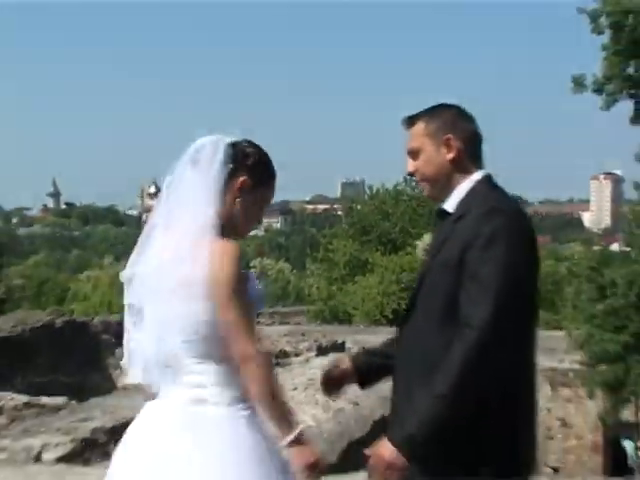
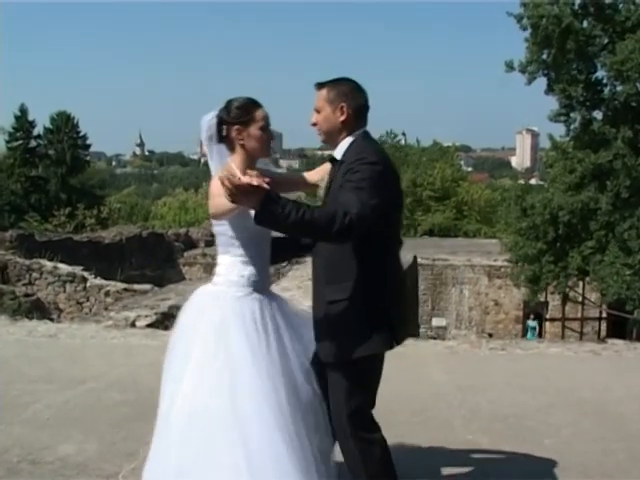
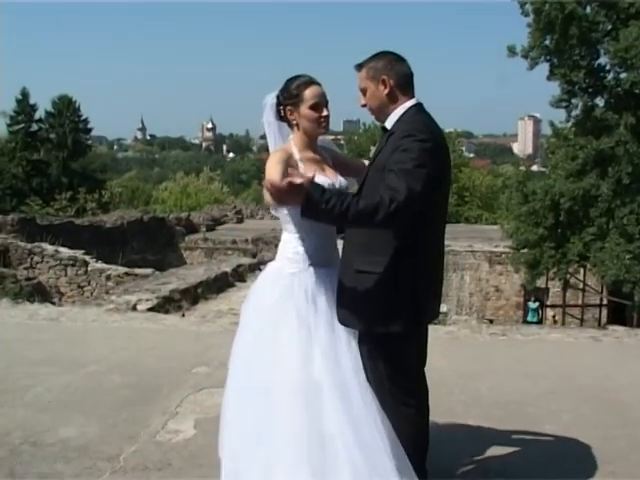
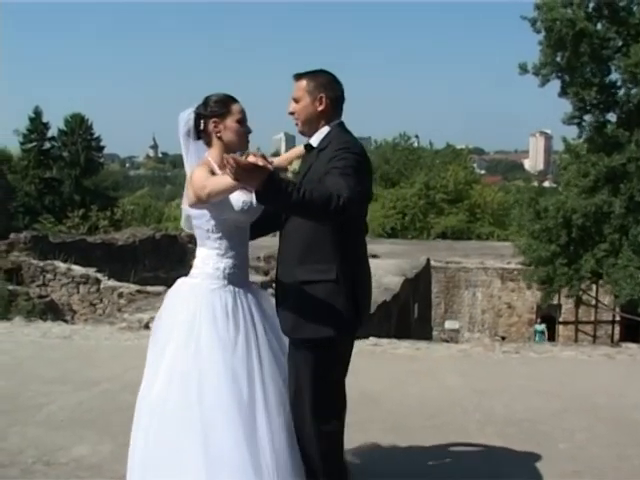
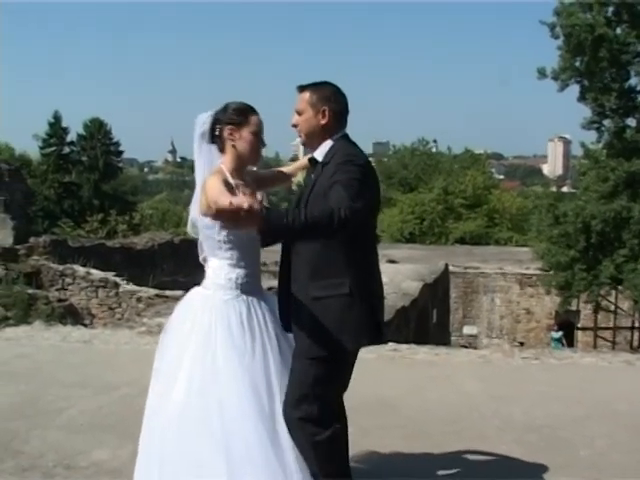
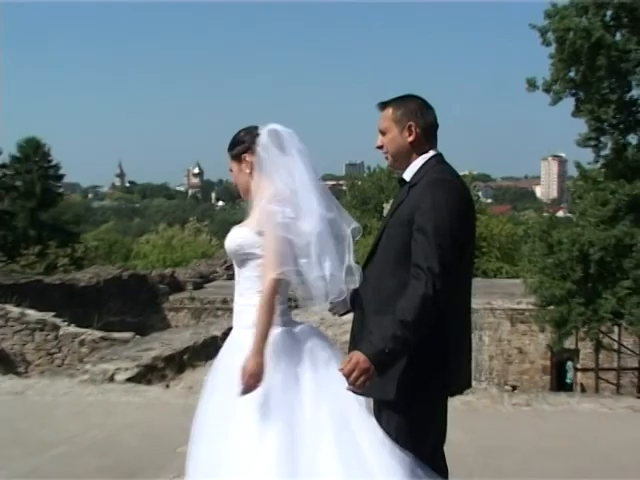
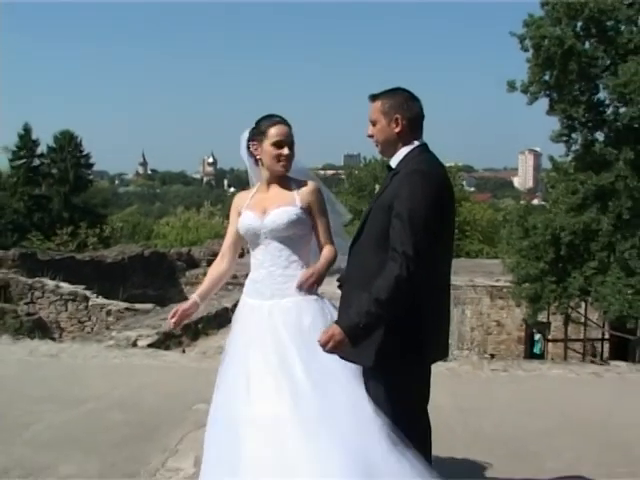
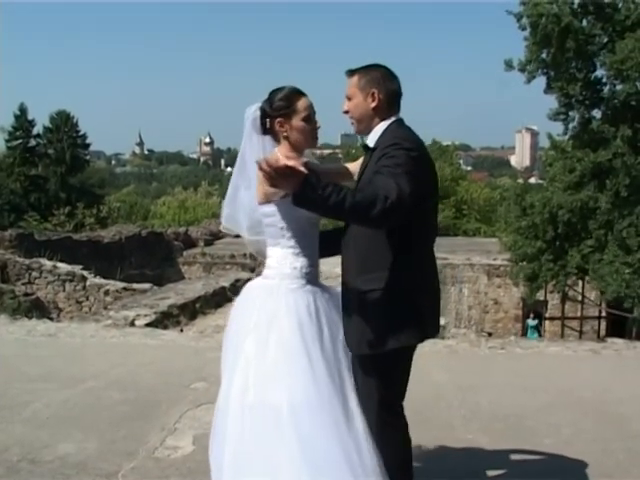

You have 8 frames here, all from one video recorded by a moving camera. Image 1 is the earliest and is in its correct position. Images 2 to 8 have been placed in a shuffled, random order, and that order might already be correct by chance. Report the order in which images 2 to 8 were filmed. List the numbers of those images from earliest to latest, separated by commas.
6, 7, 3, 8, 2, 4, 5
